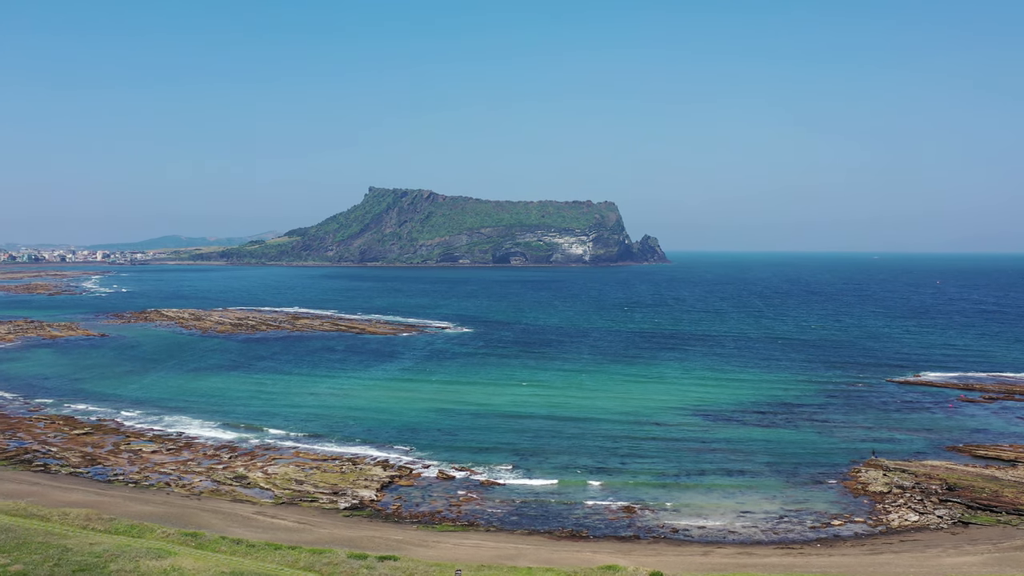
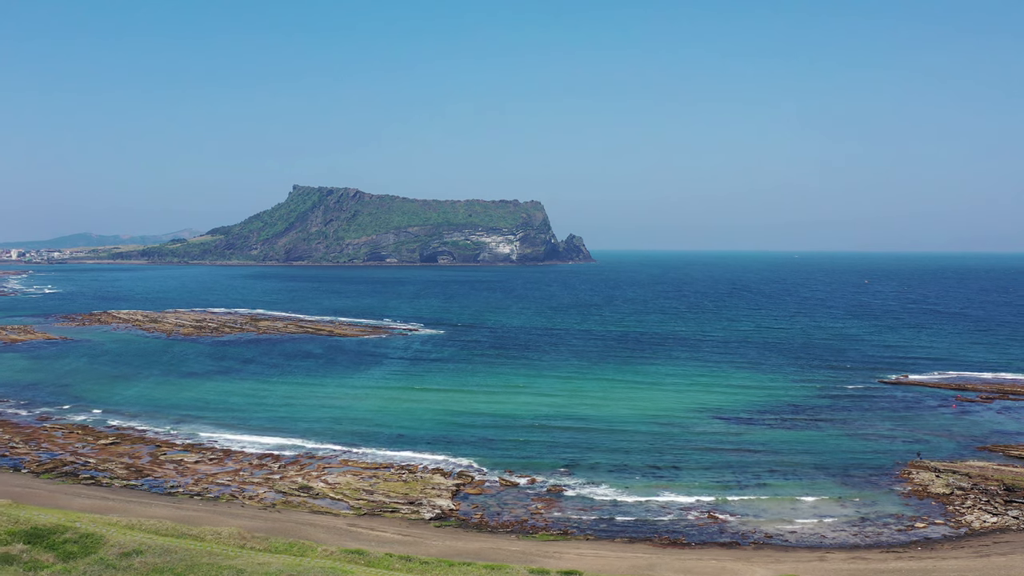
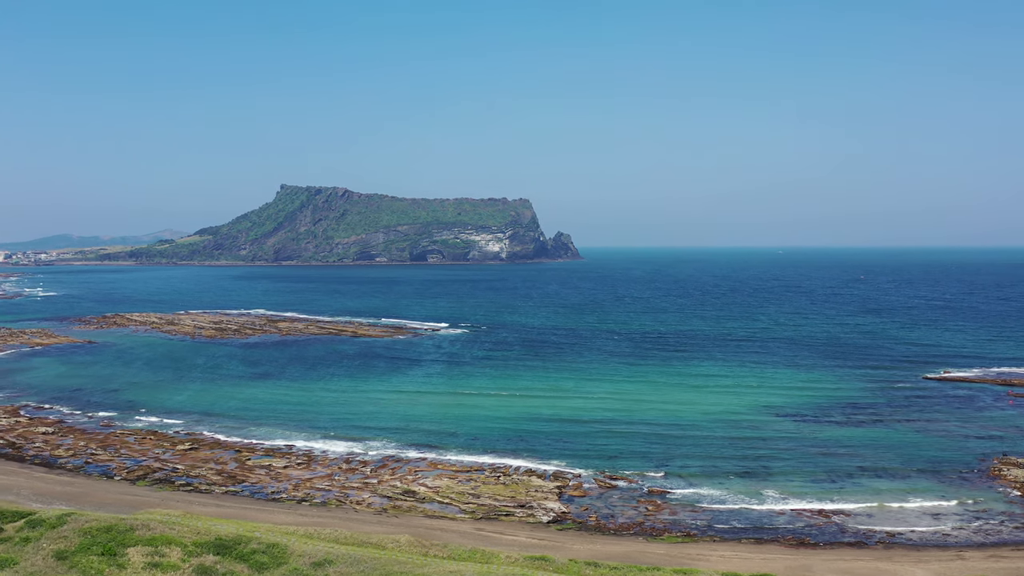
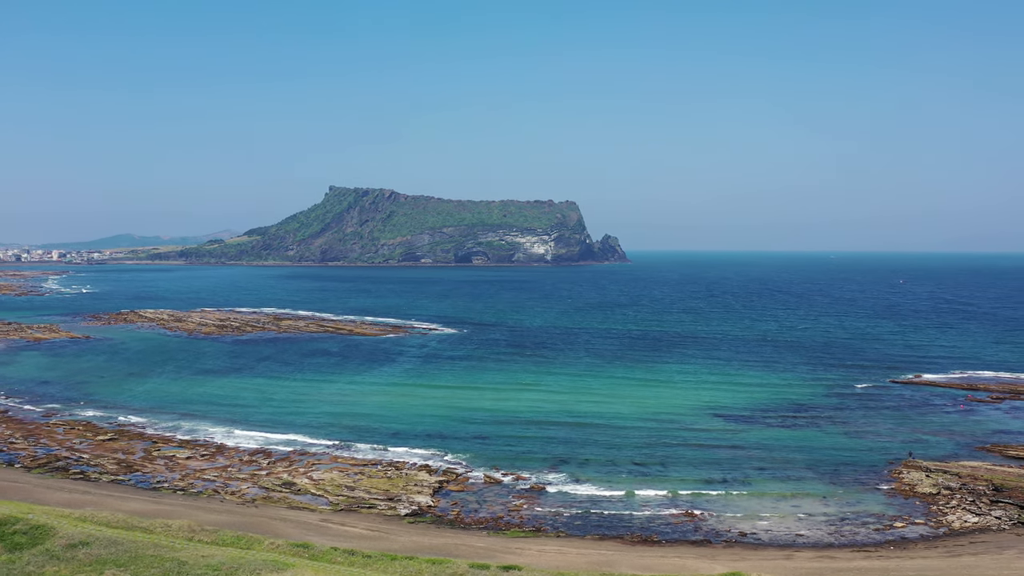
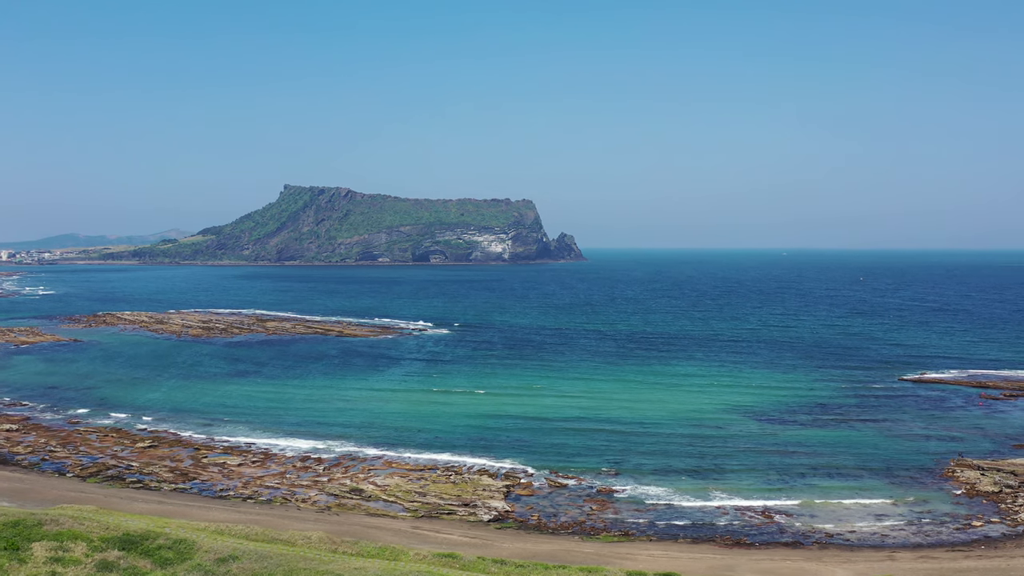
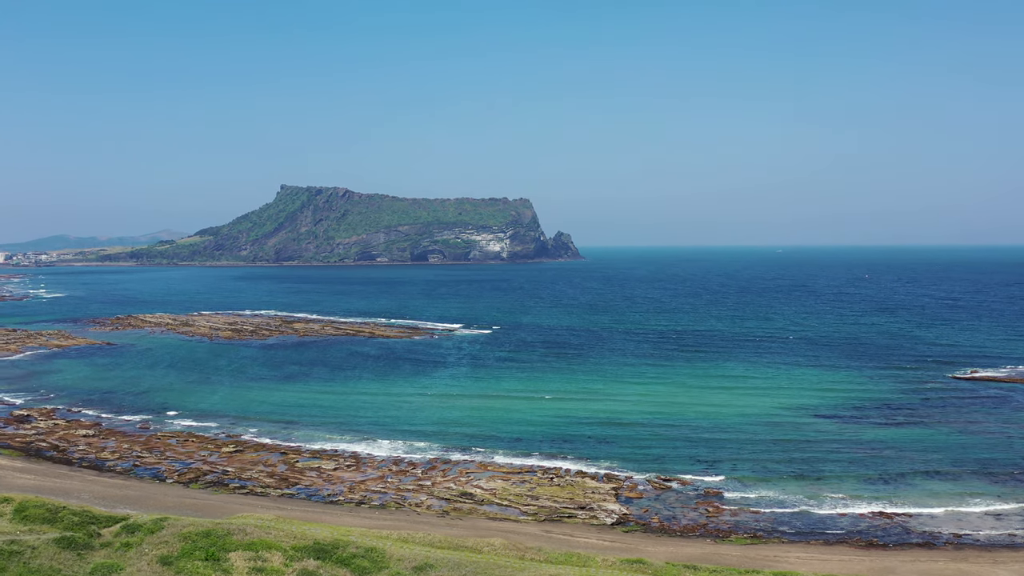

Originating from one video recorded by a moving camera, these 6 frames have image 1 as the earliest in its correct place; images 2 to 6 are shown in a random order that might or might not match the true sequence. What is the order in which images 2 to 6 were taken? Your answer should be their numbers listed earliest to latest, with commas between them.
4, 2, 5, 3, 6
